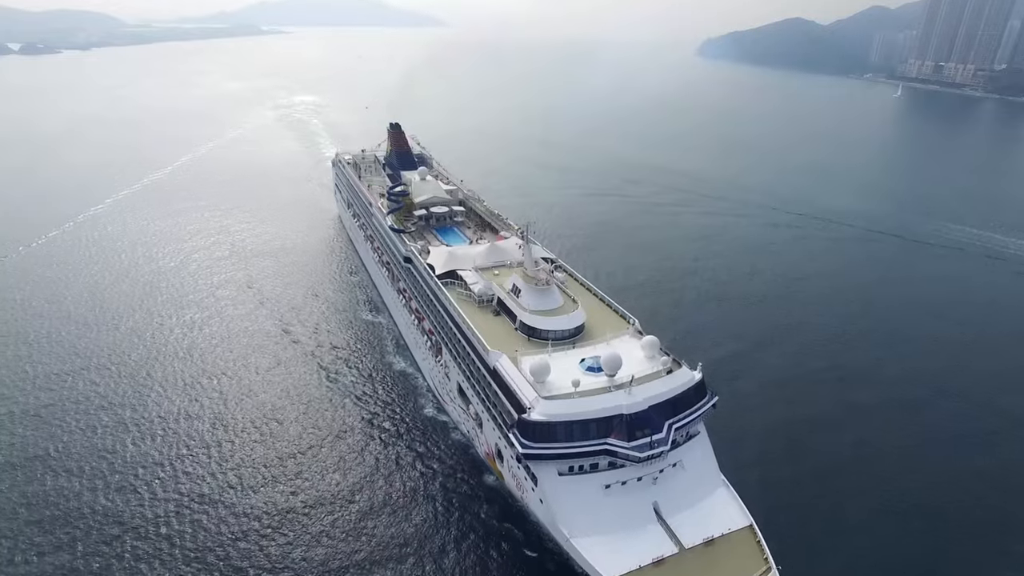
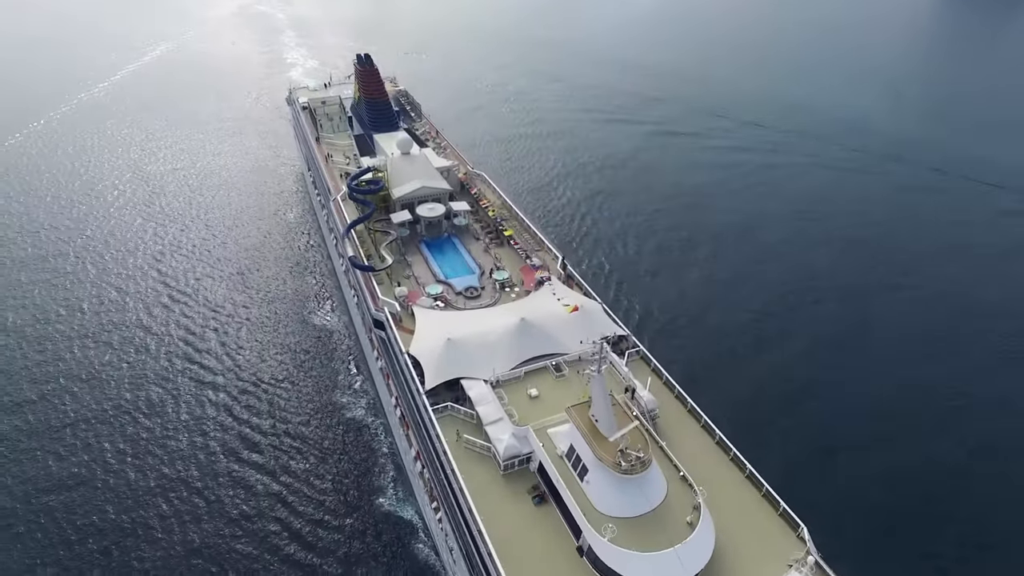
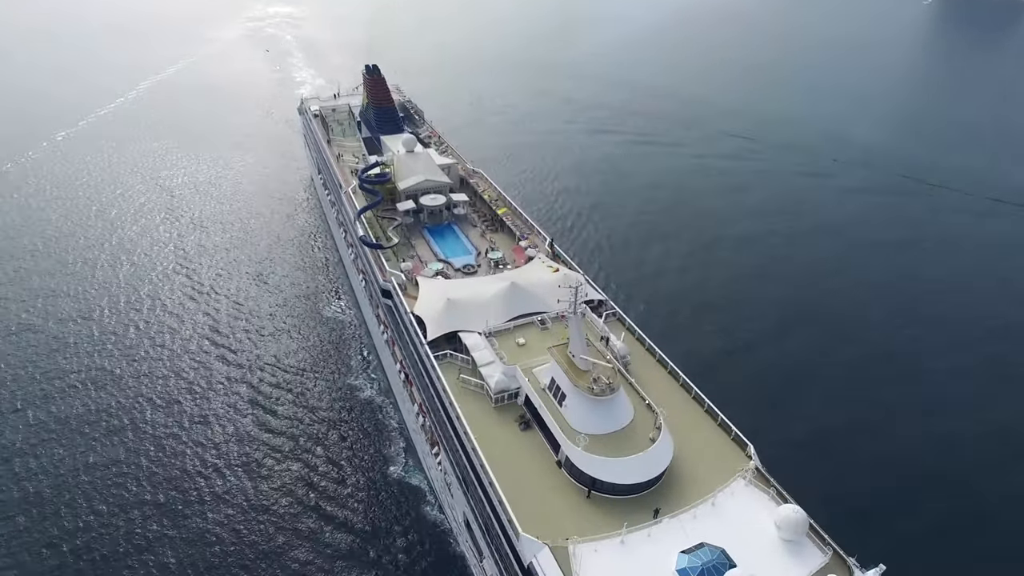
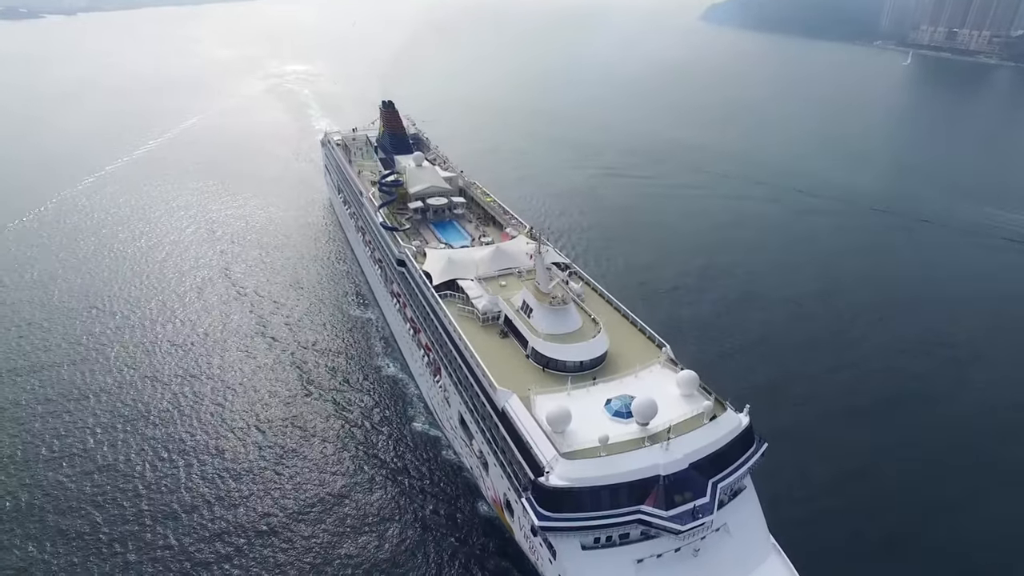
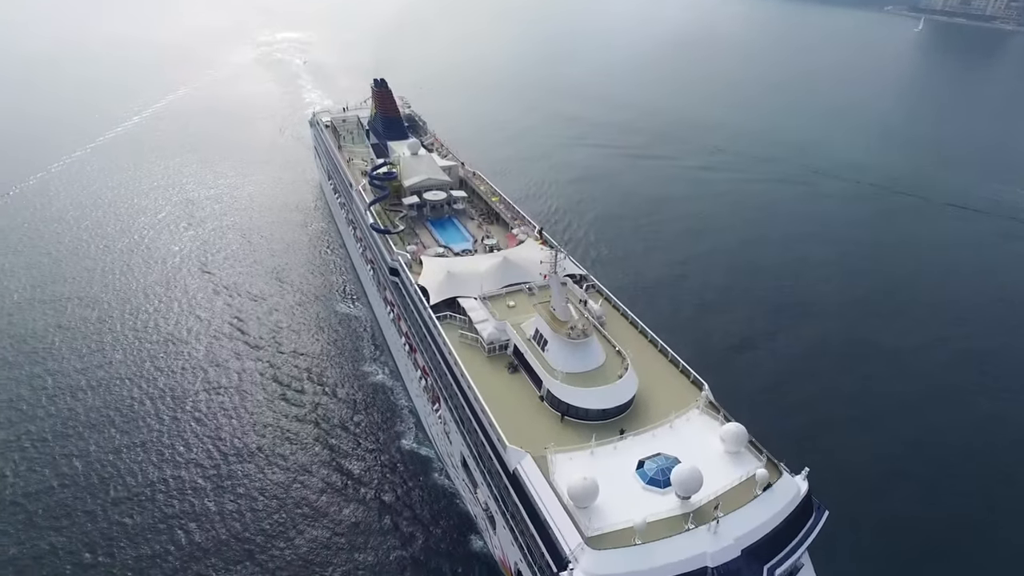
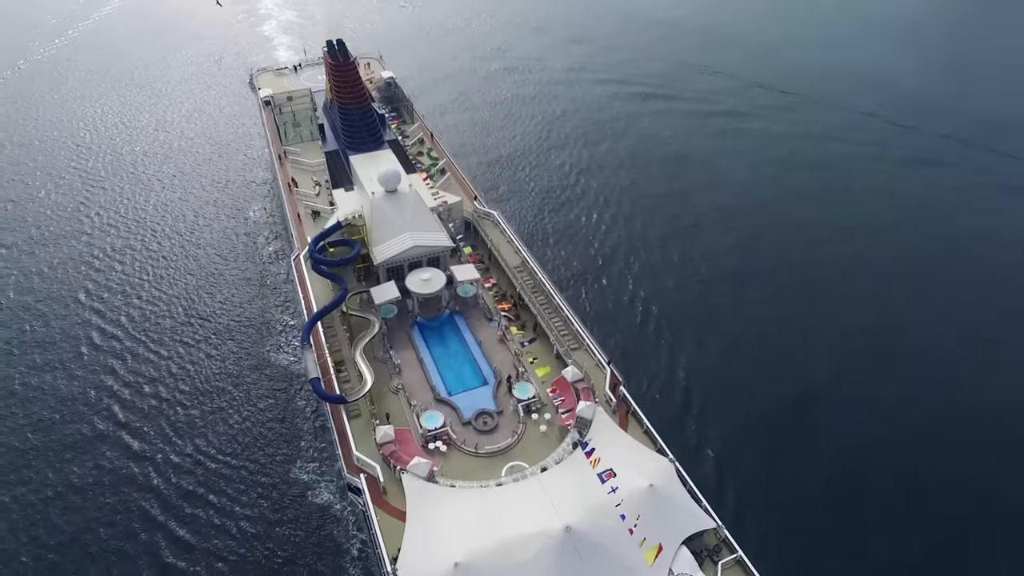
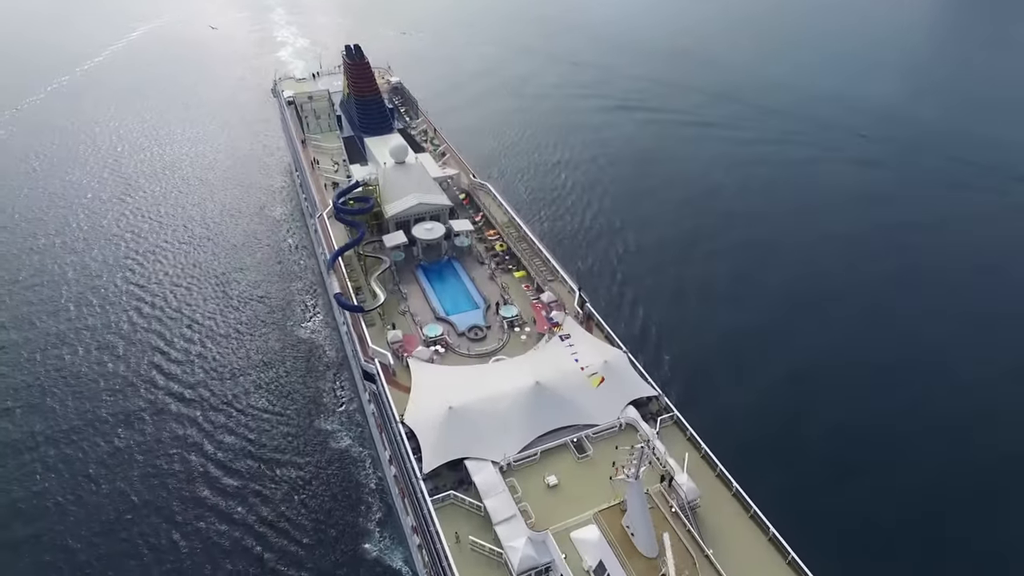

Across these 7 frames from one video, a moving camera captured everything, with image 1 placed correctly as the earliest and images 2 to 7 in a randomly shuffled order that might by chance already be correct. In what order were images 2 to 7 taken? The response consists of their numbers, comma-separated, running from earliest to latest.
4, 5, 3, 2, 7, 6
